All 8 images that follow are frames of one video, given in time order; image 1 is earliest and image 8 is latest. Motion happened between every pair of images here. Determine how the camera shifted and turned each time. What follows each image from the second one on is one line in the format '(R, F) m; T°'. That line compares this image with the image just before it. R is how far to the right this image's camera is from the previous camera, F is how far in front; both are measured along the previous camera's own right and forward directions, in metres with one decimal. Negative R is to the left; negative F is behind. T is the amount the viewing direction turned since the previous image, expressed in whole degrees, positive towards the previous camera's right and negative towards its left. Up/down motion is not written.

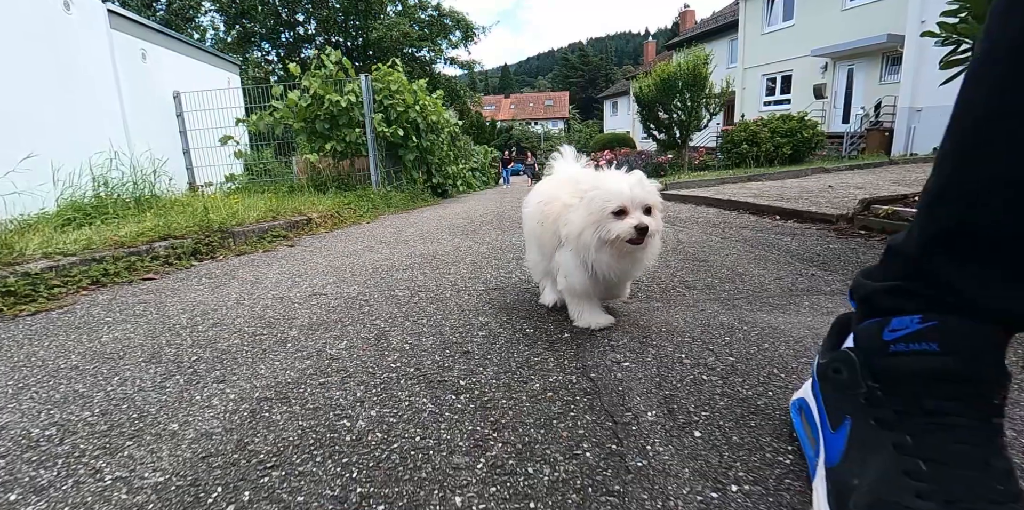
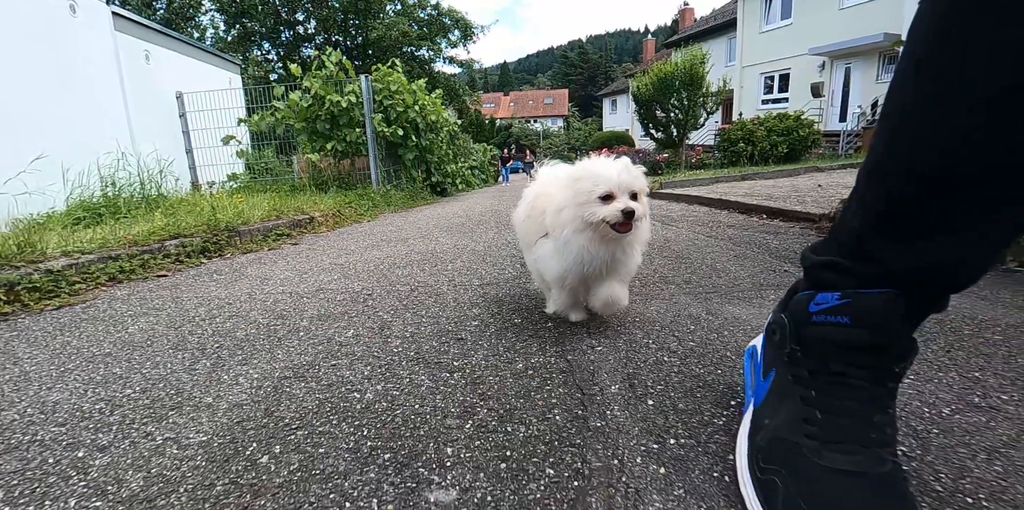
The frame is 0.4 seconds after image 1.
(0.0, -0.2) m; 0°
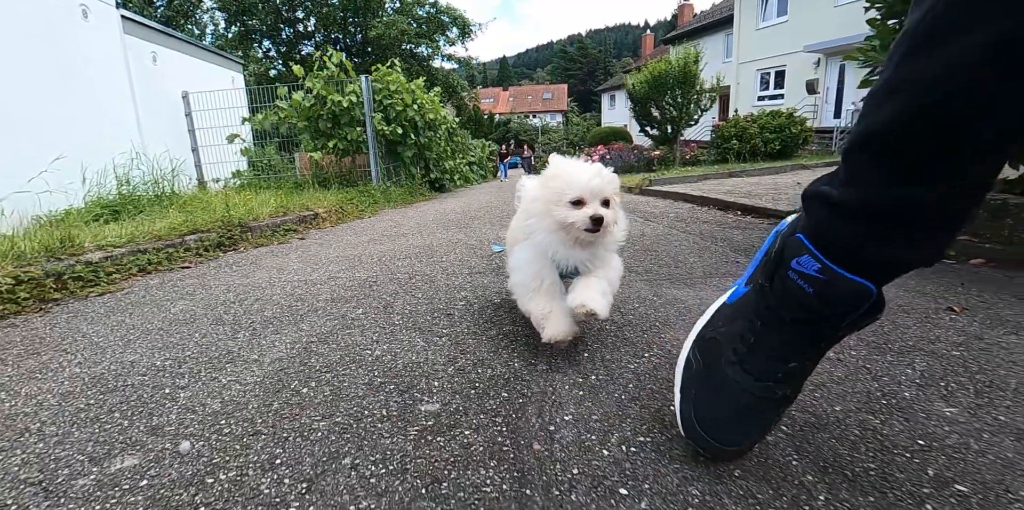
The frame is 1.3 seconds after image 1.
(+0.1, -0.4) m; 0°
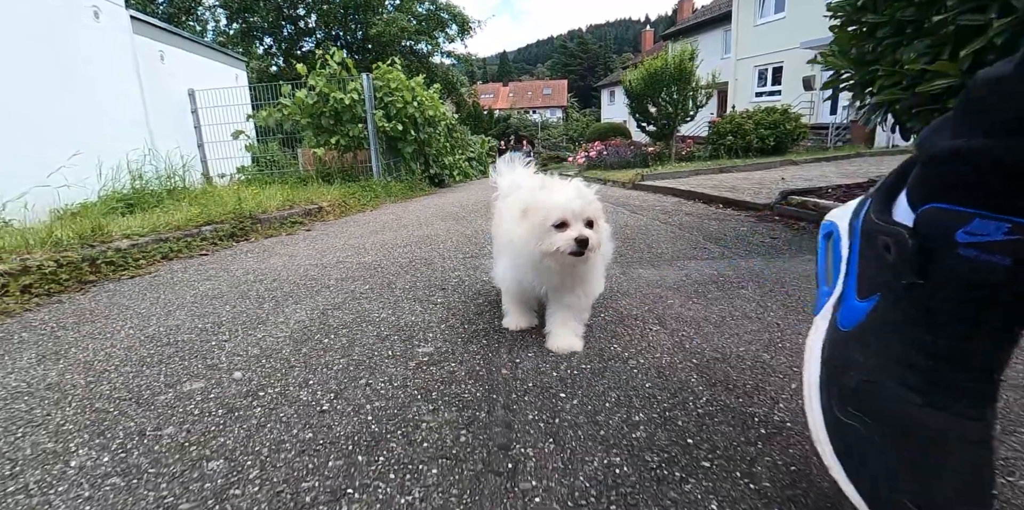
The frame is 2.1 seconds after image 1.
(+0.1, -0.3) m; 0°
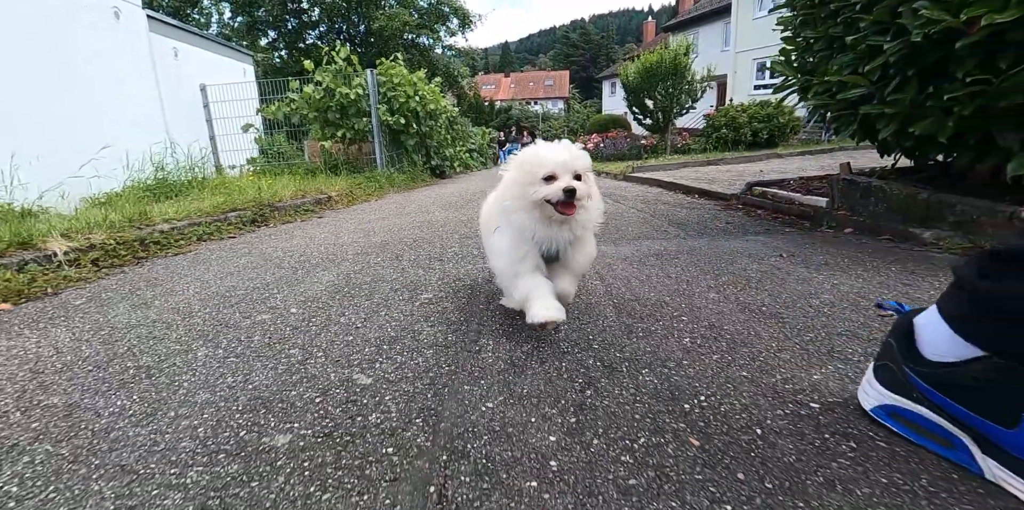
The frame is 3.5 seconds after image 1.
(+0.1, -0.6) m; 0°
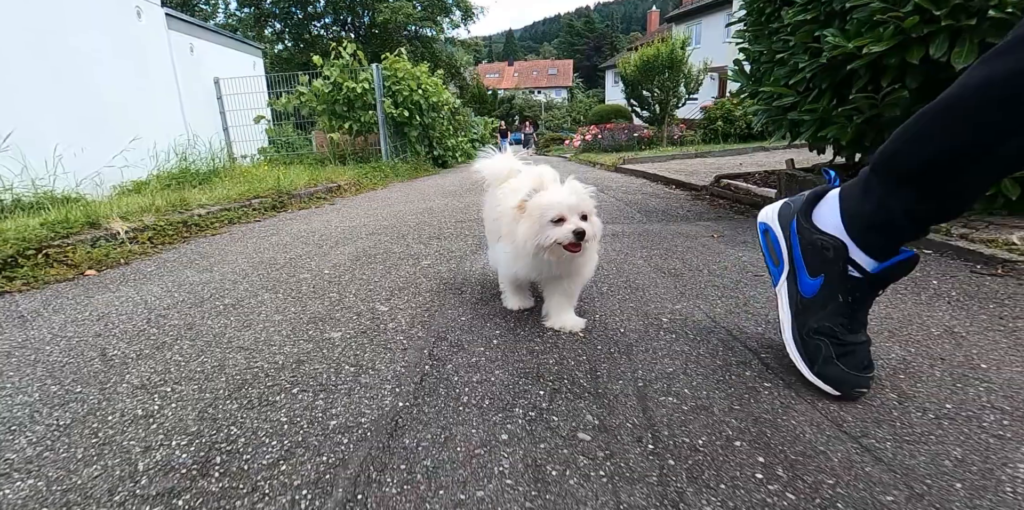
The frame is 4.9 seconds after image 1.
(+0.1, -0.7) m; 0°
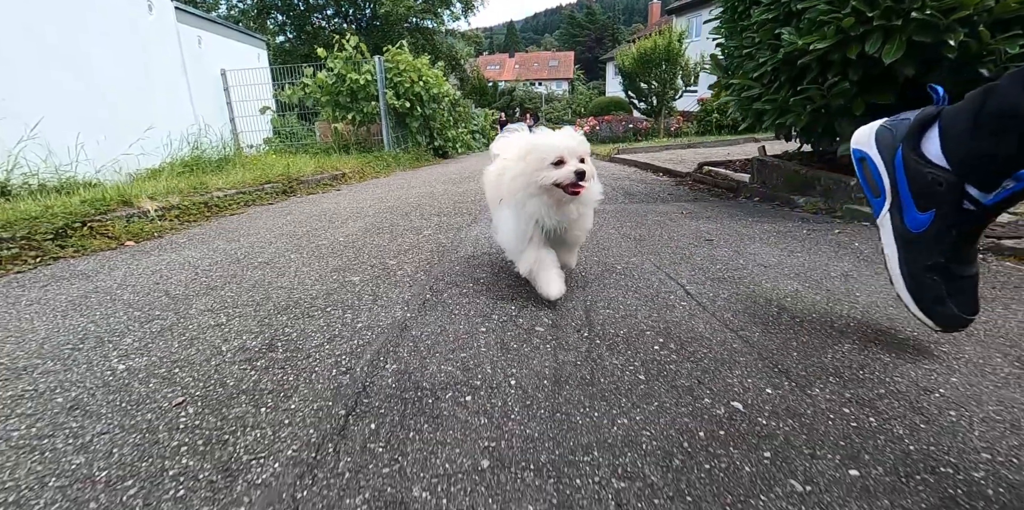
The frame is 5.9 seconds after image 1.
(+0.1, -0.4) m; 0°
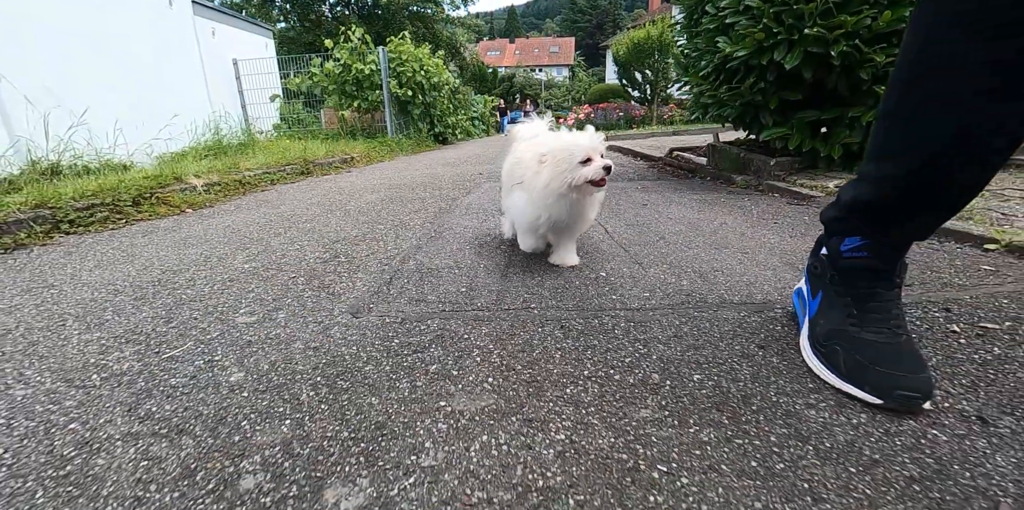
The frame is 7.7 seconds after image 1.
(+0.1, -0.9) m; 0°
